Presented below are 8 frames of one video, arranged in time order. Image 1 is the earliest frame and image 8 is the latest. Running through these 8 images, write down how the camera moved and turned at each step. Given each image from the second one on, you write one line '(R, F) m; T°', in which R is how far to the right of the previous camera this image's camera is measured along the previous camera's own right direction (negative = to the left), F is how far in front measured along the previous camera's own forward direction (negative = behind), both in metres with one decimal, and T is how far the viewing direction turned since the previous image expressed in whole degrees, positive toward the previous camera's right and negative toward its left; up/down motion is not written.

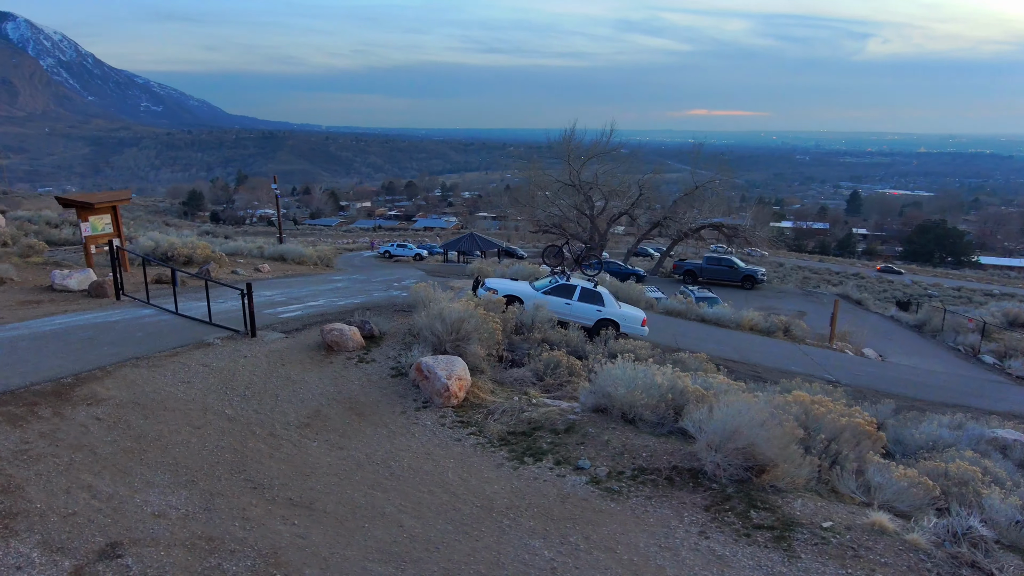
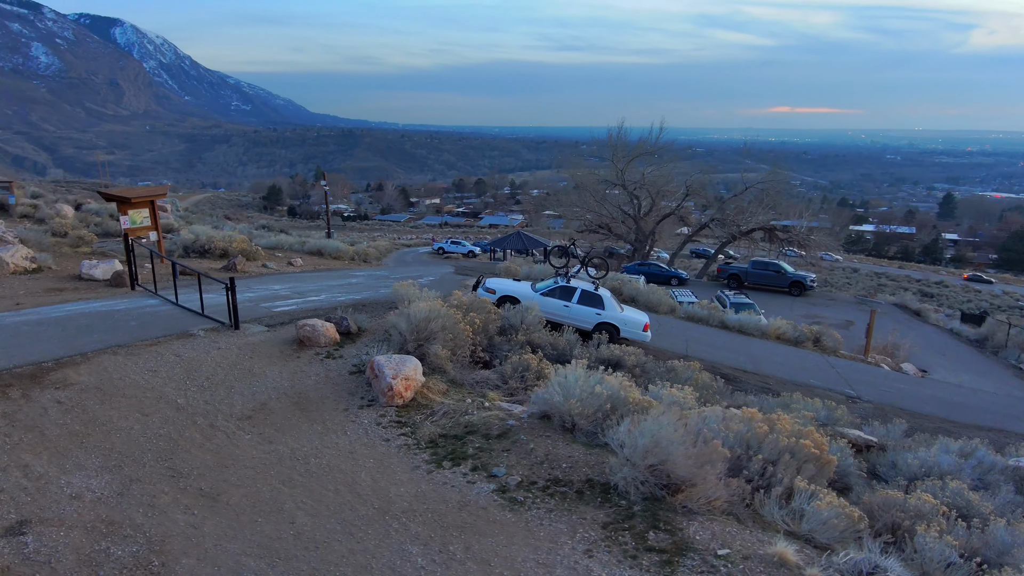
(+1.2, +0.1) m; -6°
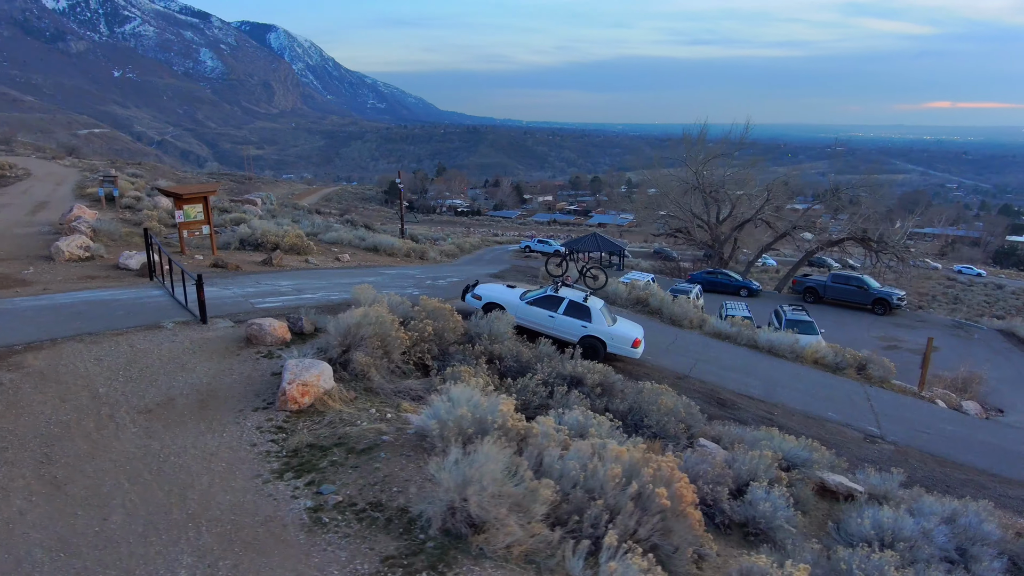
(+2.2, +0.4) m; -10°
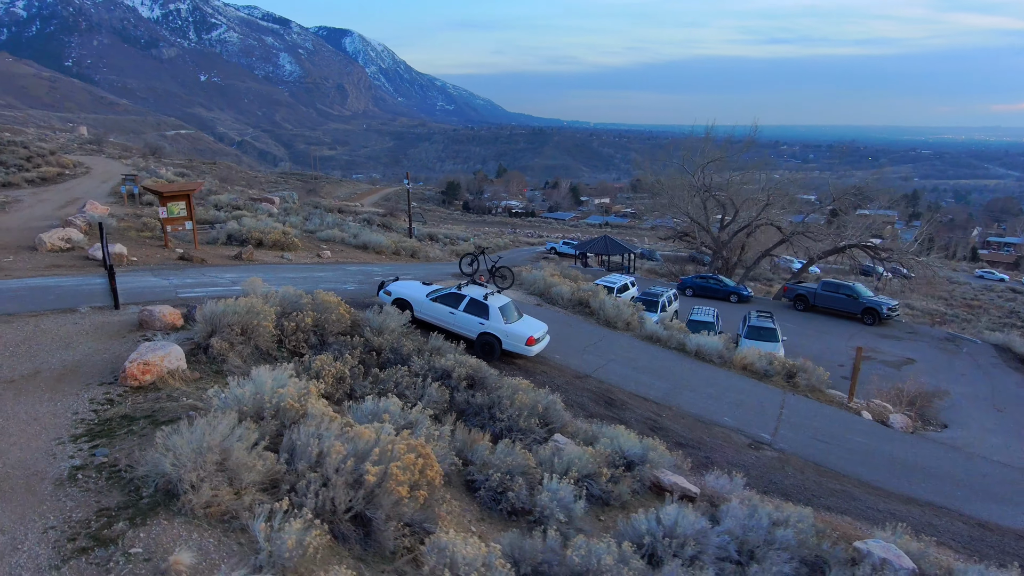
(+2.8, -0.3) m; -6°
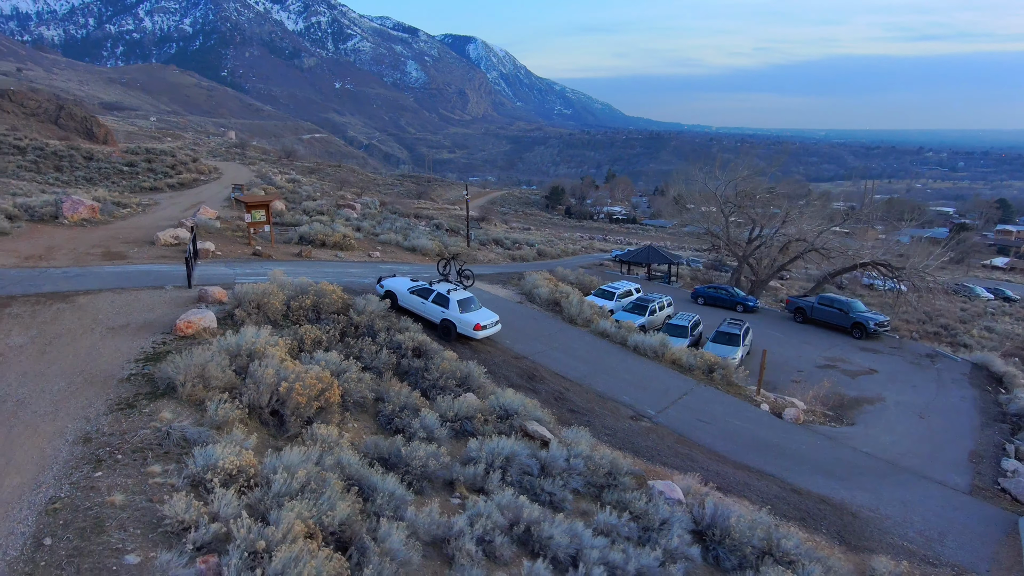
(+3.5, -3.0) m; -10°
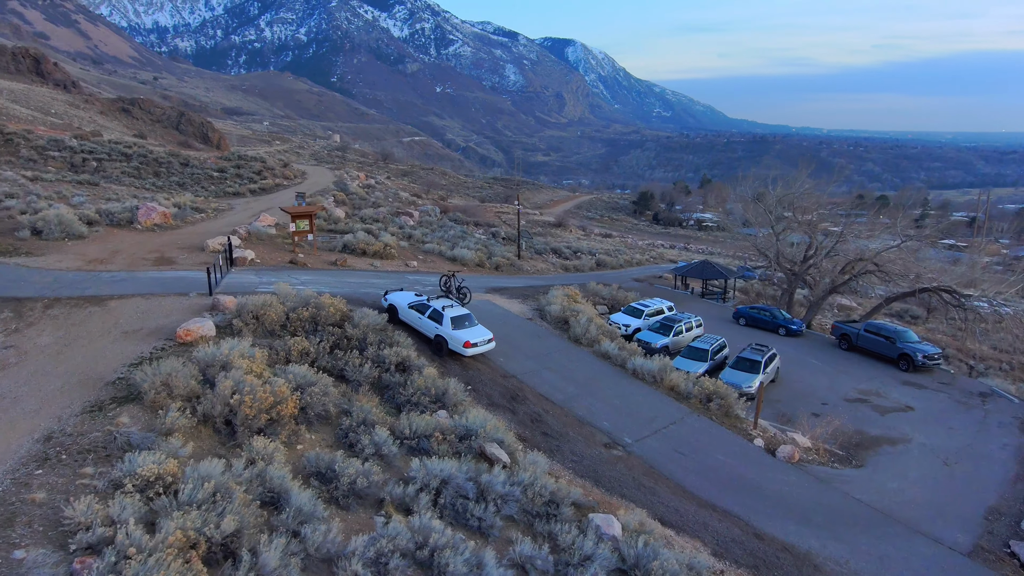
(+2.3, 0.0) m; -8°
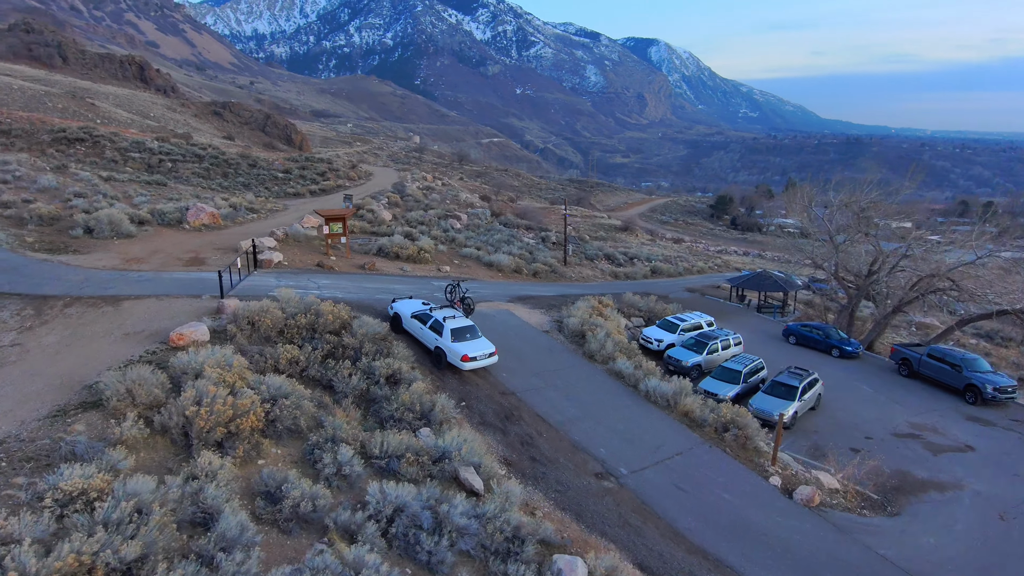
(+1.6, +0.8) m; -7°
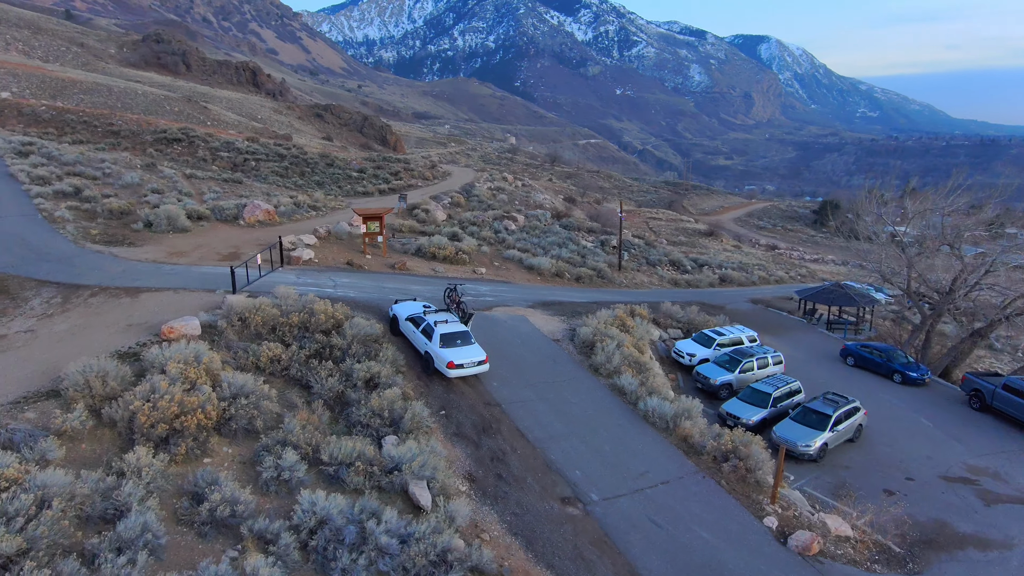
(+2.2, +0.8) m; -8°
